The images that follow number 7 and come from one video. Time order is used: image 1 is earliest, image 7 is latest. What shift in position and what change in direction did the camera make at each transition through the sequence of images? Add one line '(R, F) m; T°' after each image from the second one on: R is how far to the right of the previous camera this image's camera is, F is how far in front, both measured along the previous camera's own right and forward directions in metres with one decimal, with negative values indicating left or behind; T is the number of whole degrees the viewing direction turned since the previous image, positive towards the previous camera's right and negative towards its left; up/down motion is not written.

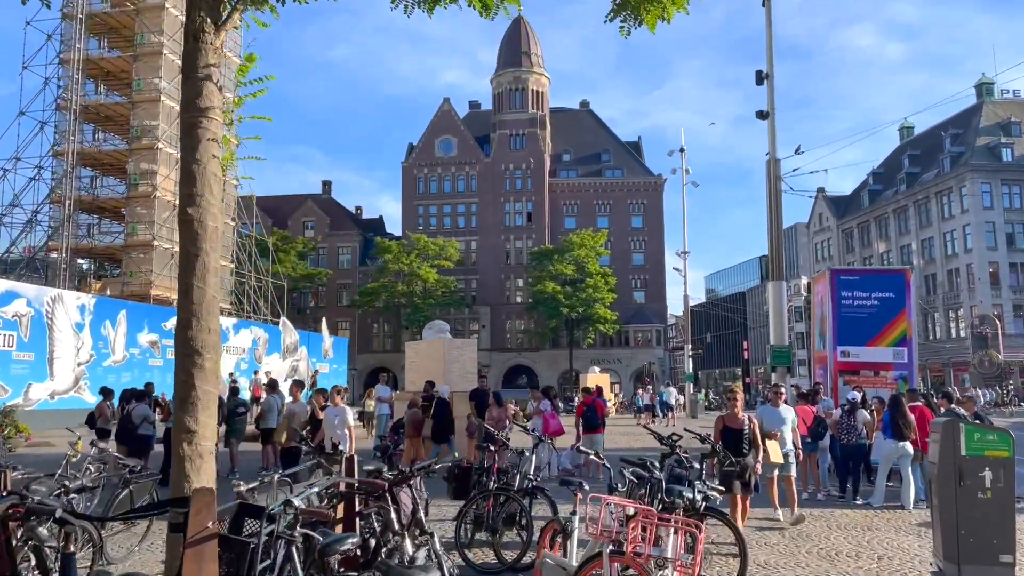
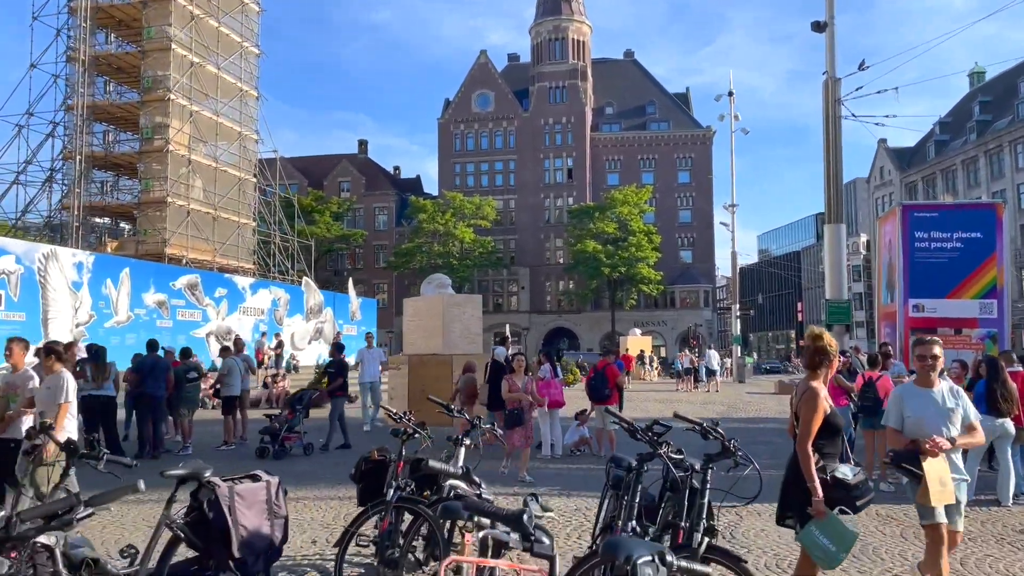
(+0.9, +2.5) m; -4°
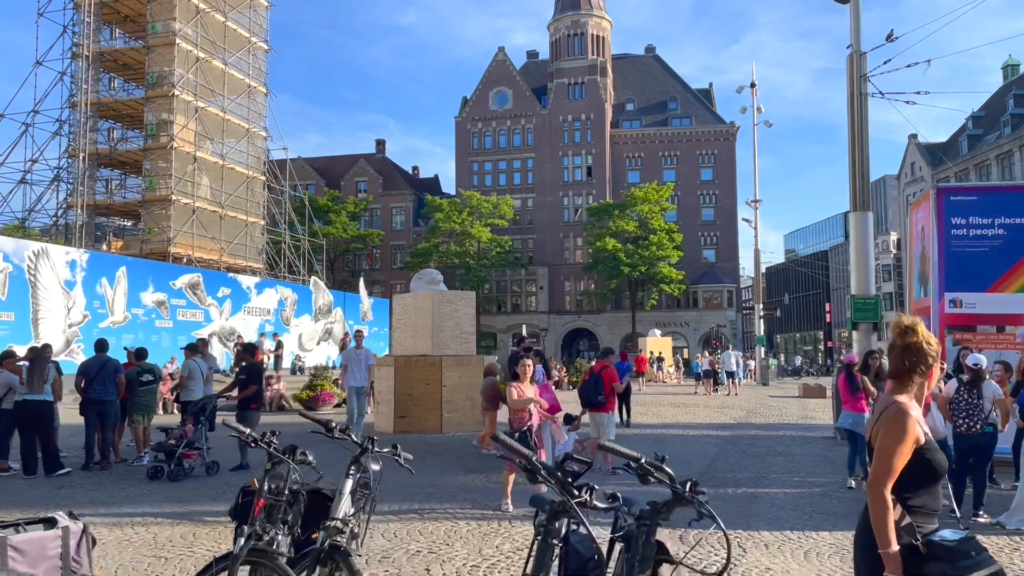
(+0.6, +1.3) m; -2°
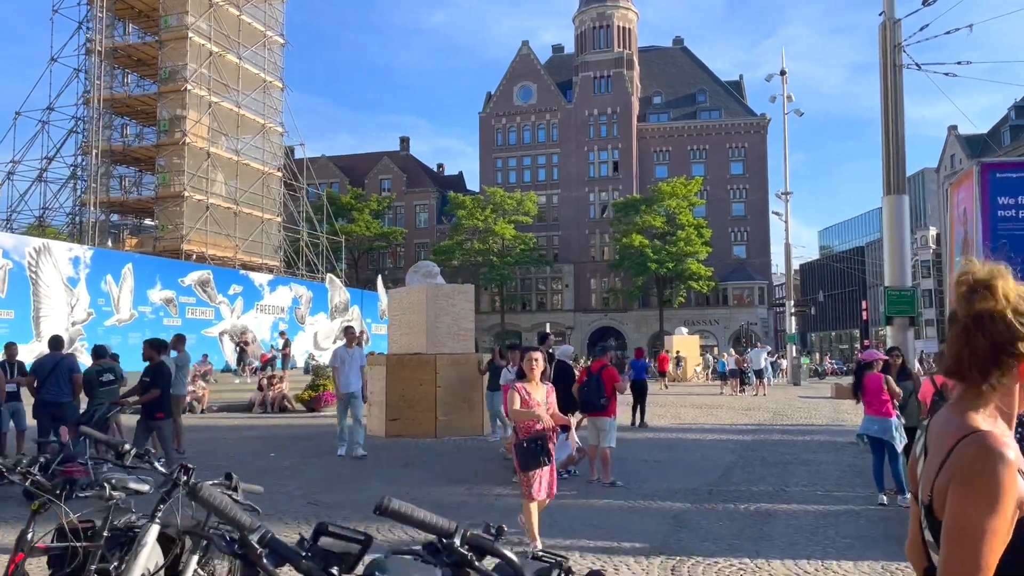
(+0.6, +1.1) m; -2°
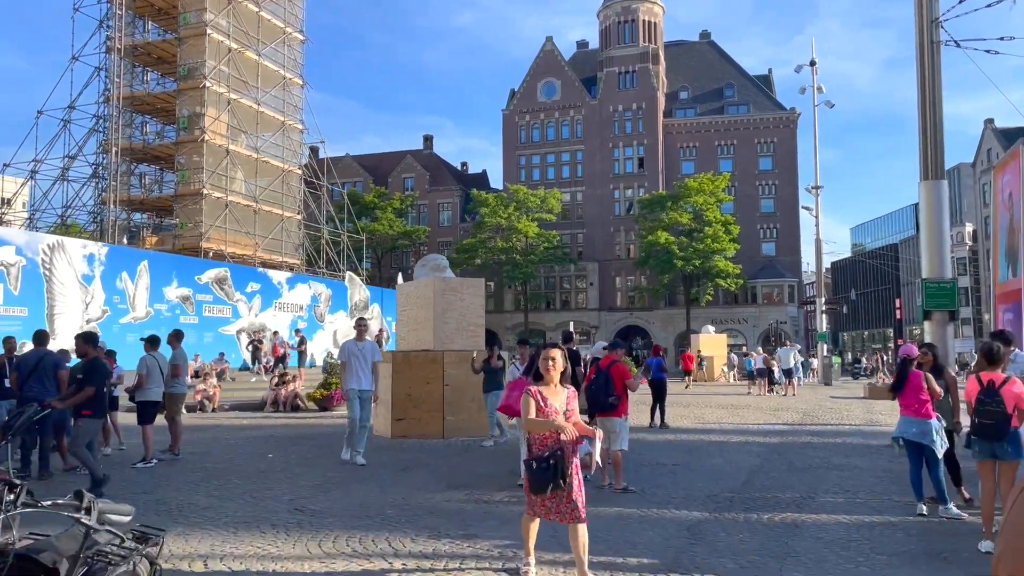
(+0.3, +0.7) m; -2°
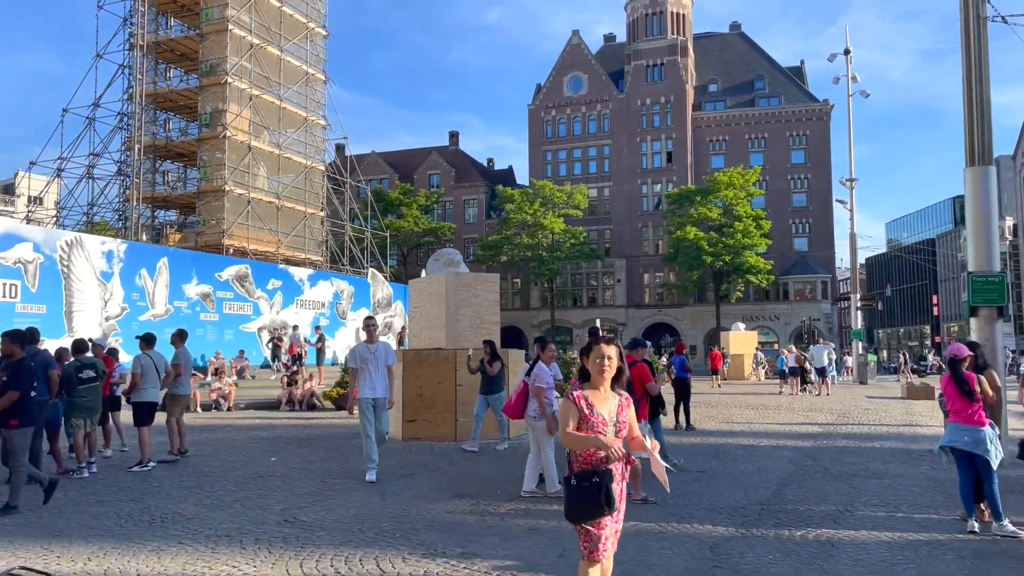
(+0.2, +0.7) m; -2°
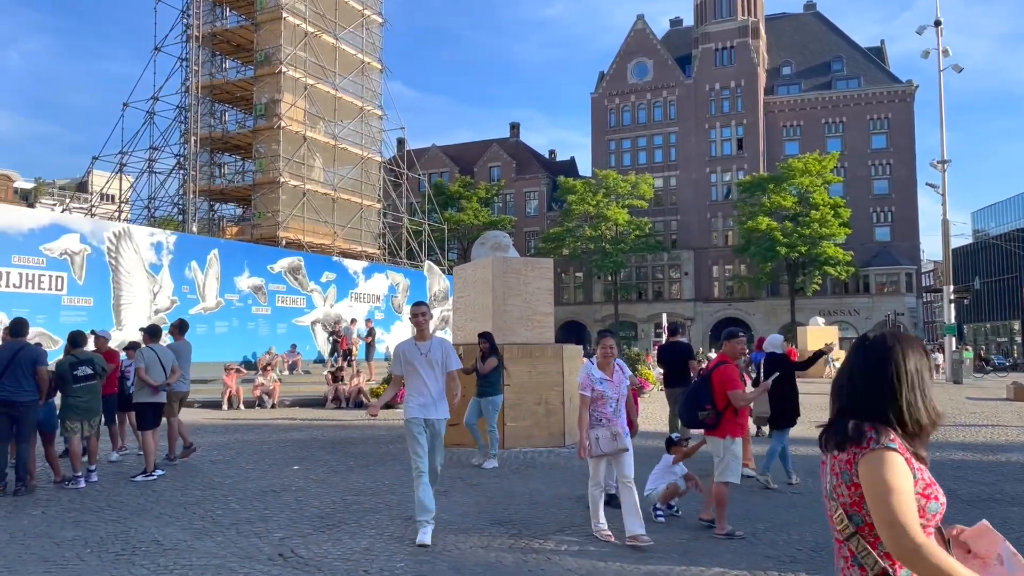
(+0.1, +1.6) m; -5°
